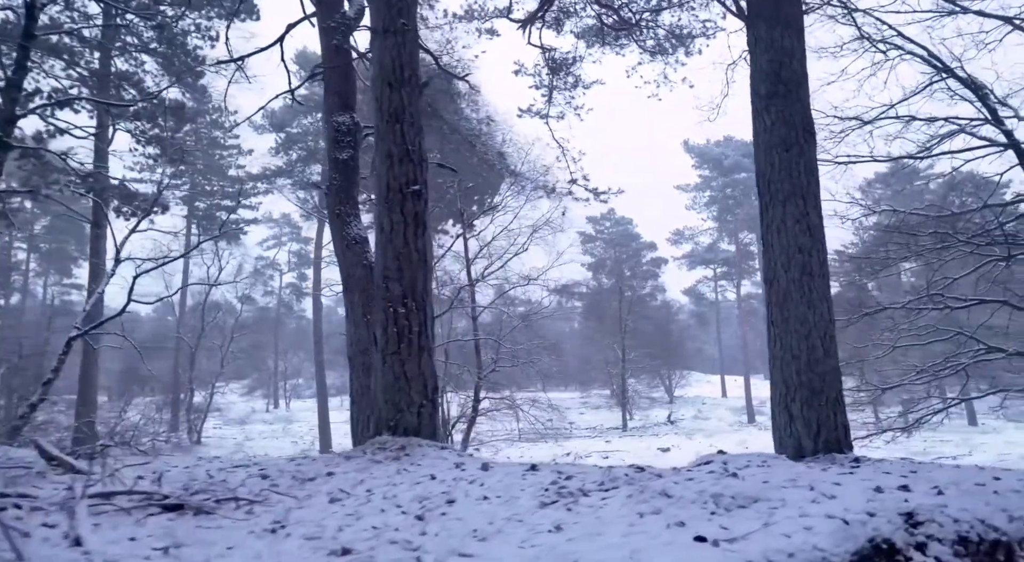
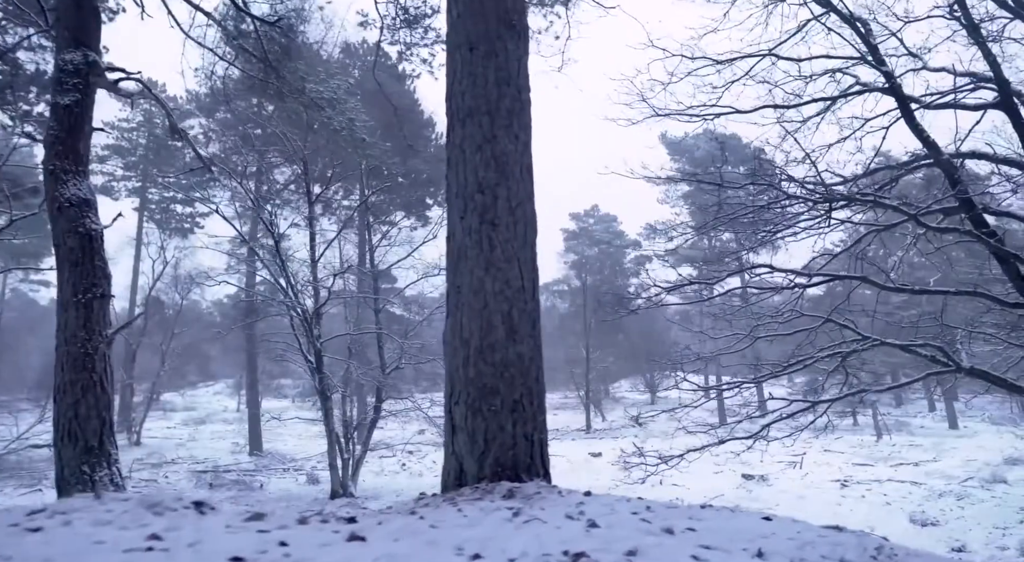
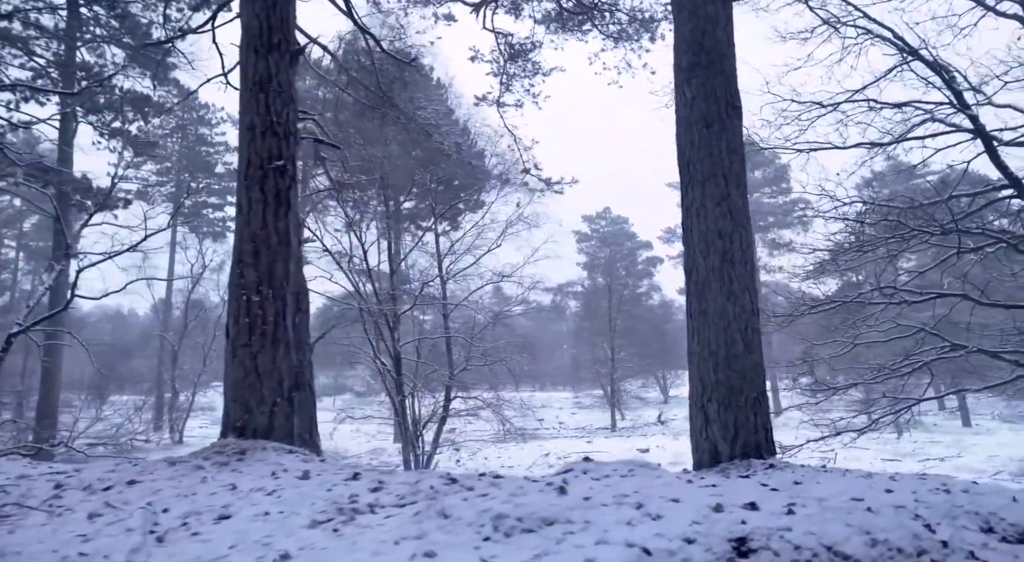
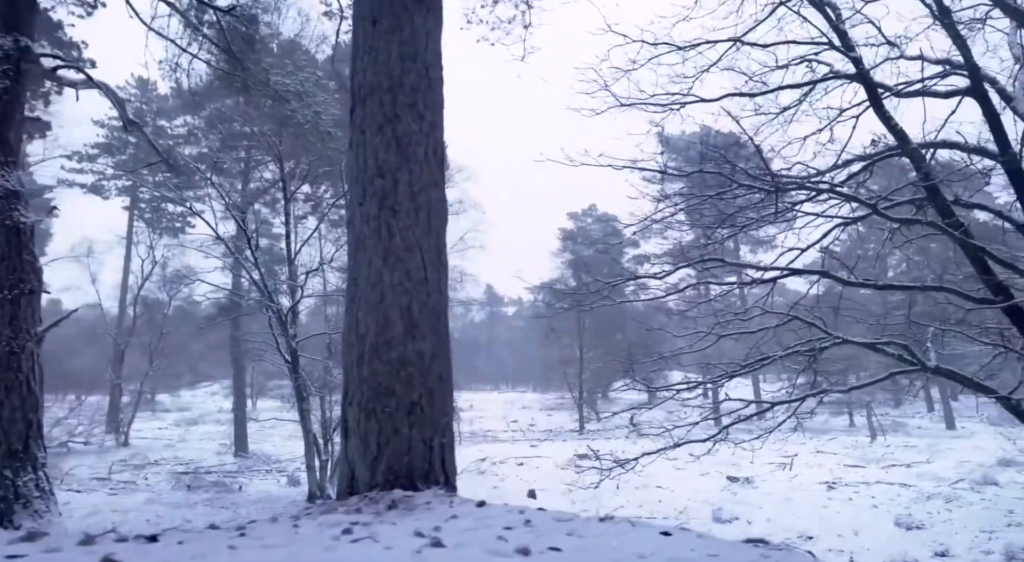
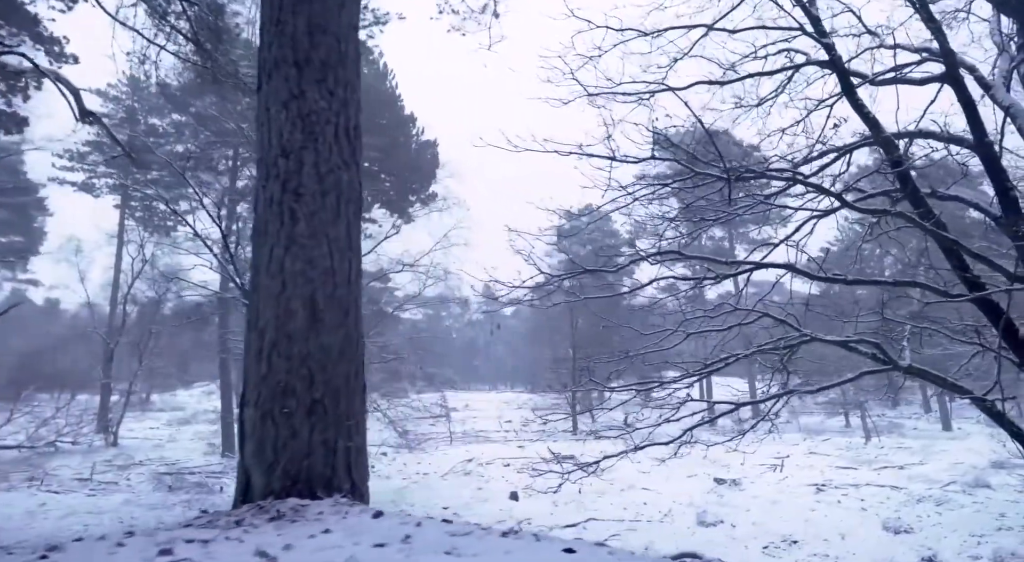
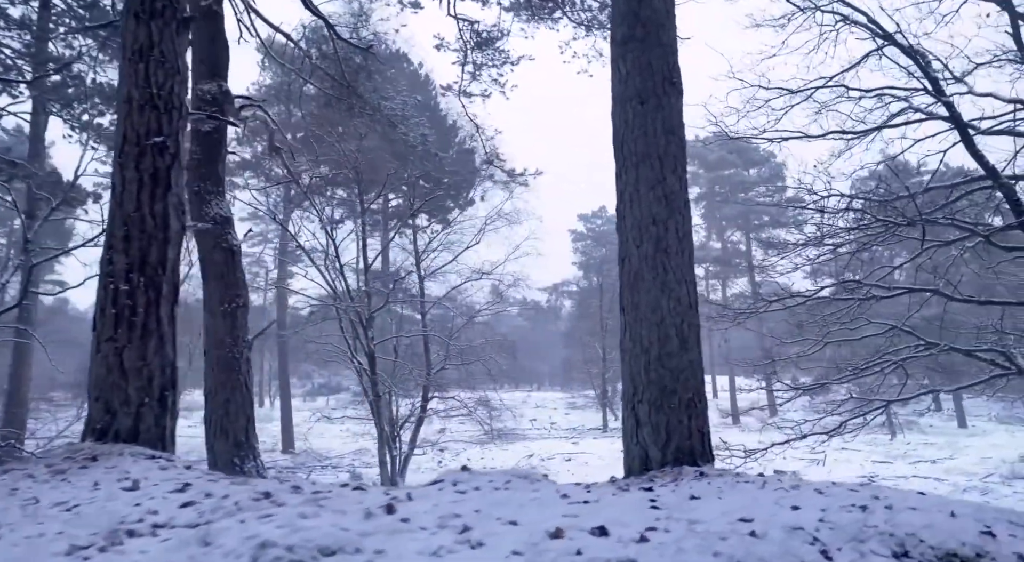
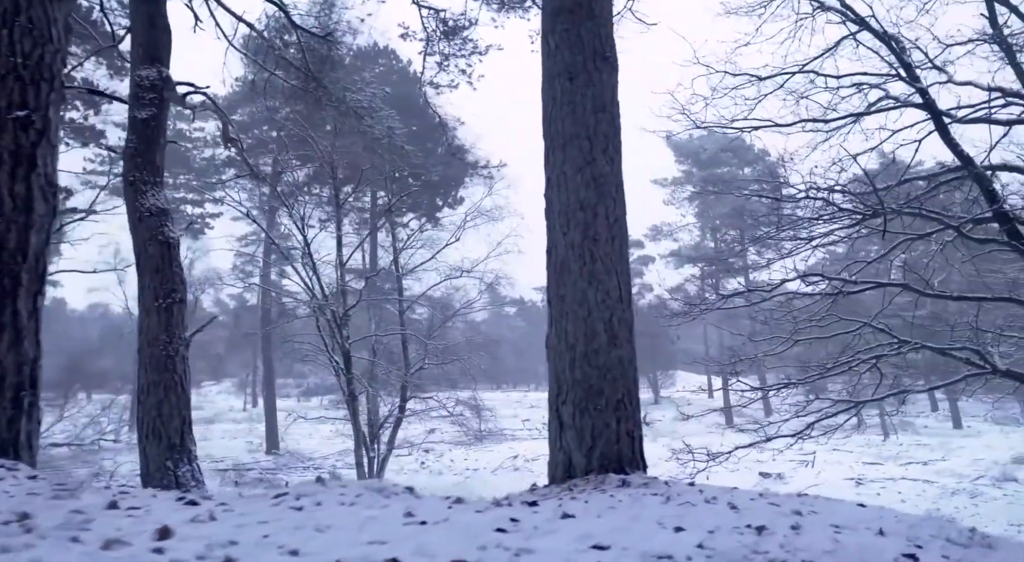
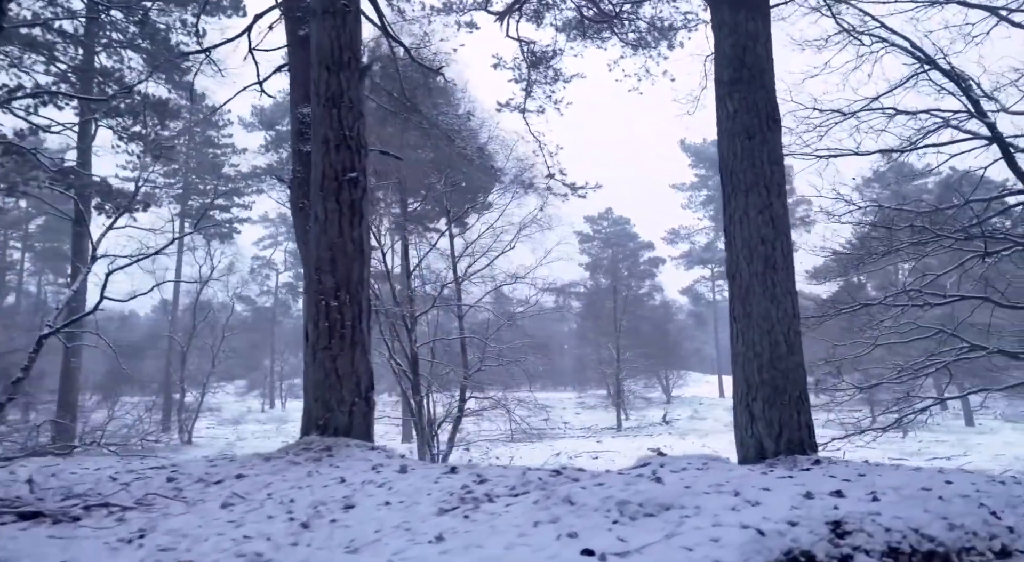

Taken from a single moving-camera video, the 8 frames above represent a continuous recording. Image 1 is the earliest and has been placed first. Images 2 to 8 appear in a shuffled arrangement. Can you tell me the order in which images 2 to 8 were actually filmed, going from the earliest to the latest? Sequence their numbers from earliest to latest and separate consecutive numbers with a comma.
8, 3, 6, 7, 2, 4, 5
